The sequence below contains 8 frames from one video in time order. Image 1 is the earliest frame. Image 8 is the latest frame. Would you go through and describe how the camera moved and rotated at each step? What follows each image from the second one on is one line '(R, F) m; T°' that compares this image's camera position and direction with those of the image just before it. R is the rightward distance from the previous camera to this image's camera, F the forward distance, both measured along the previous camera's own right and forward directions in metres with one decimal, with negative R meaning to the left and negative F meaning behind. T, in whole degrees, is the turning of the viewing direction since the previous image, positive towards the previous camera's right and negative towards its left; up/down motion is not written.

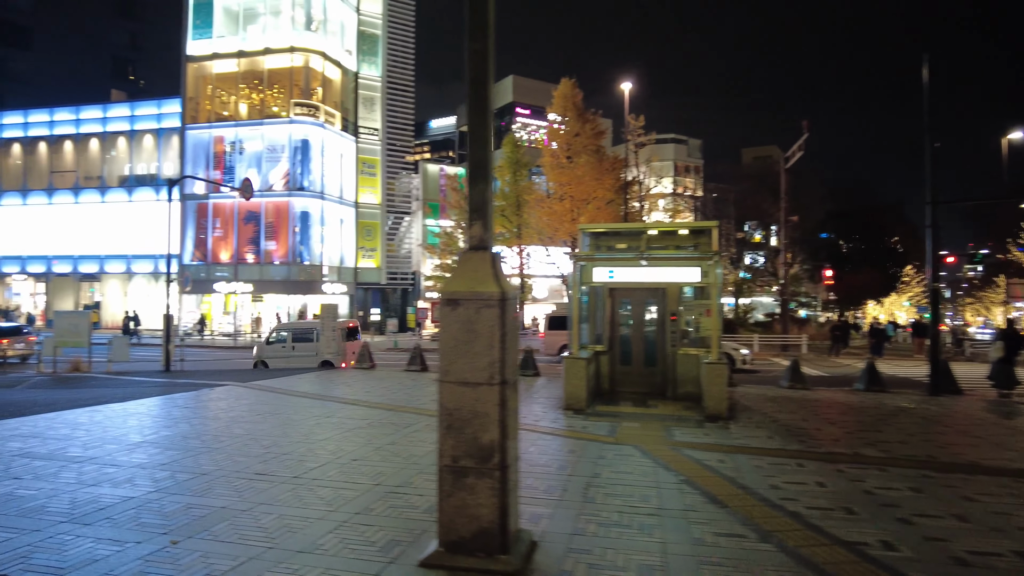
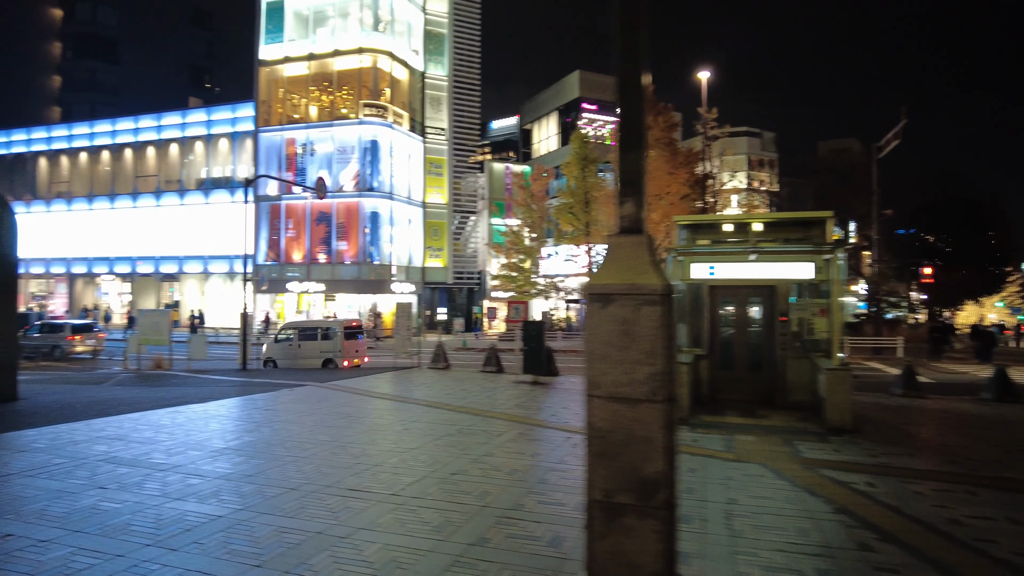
(-0.5, +0.7) m; -5°
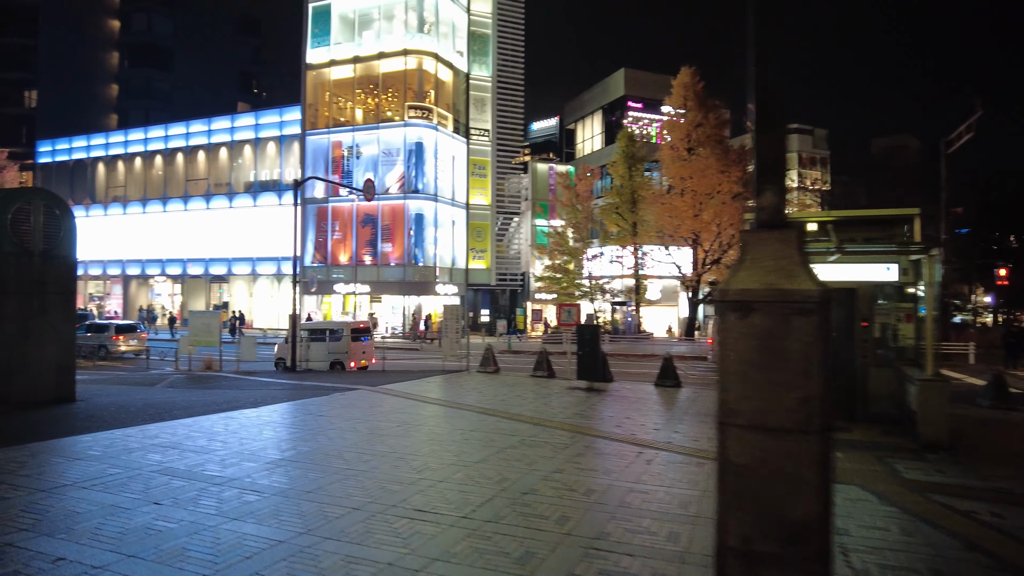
(-0.3, +0.5) m; -3°
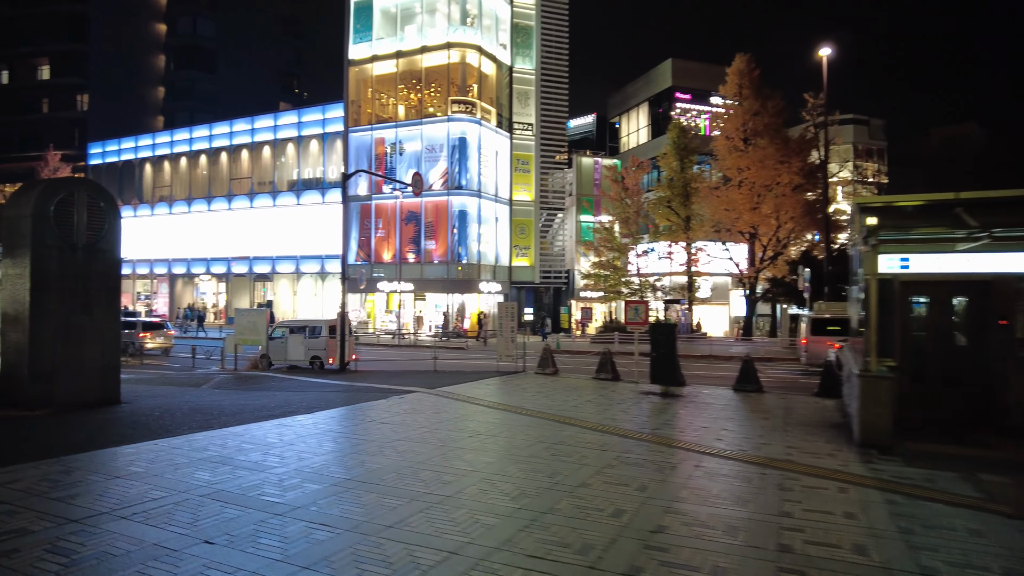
(-0.6, +1.0) m; -3°
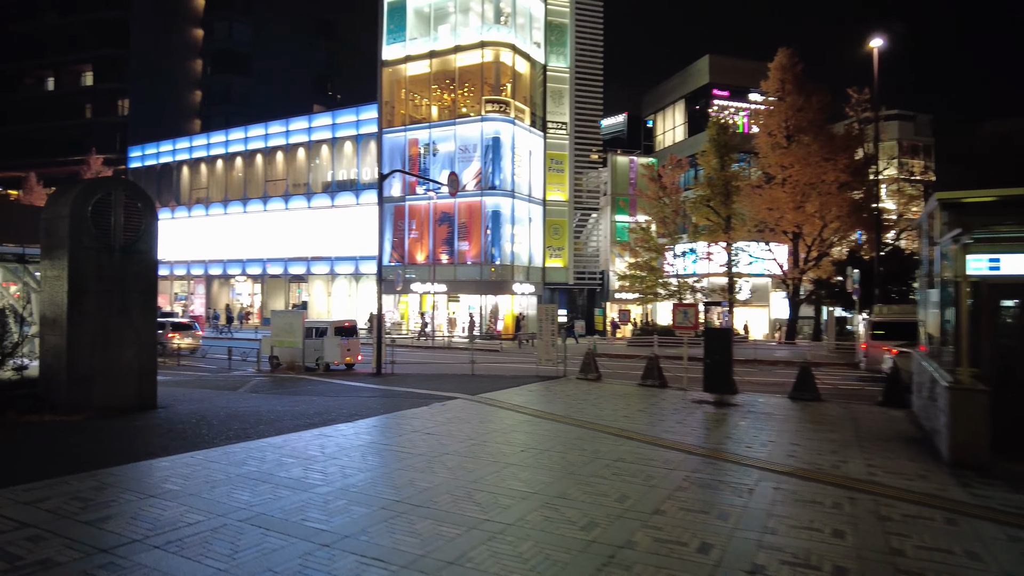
(-0.3, +0.5) m; -3°
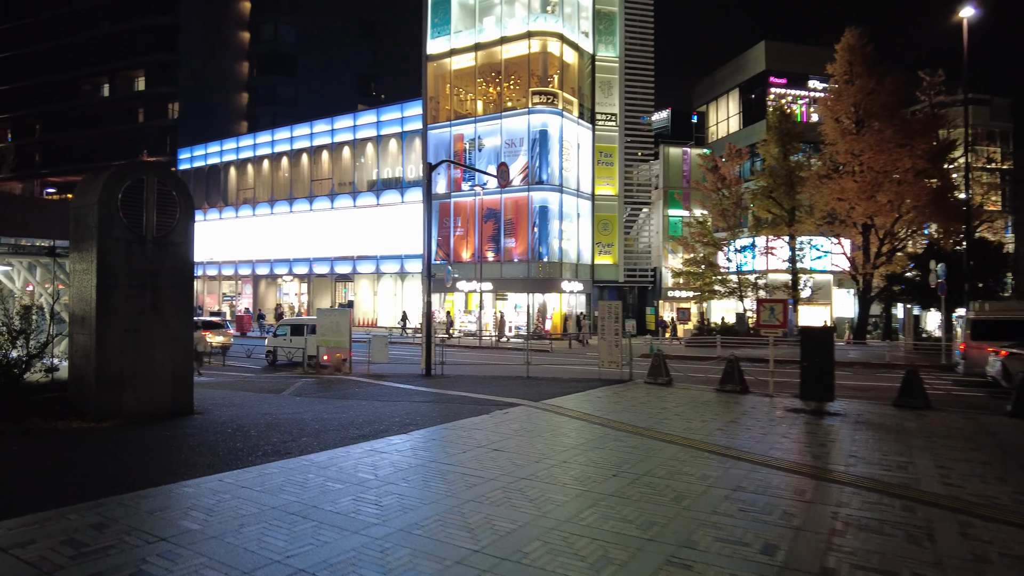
(-0.4, +1.3) m; -4°
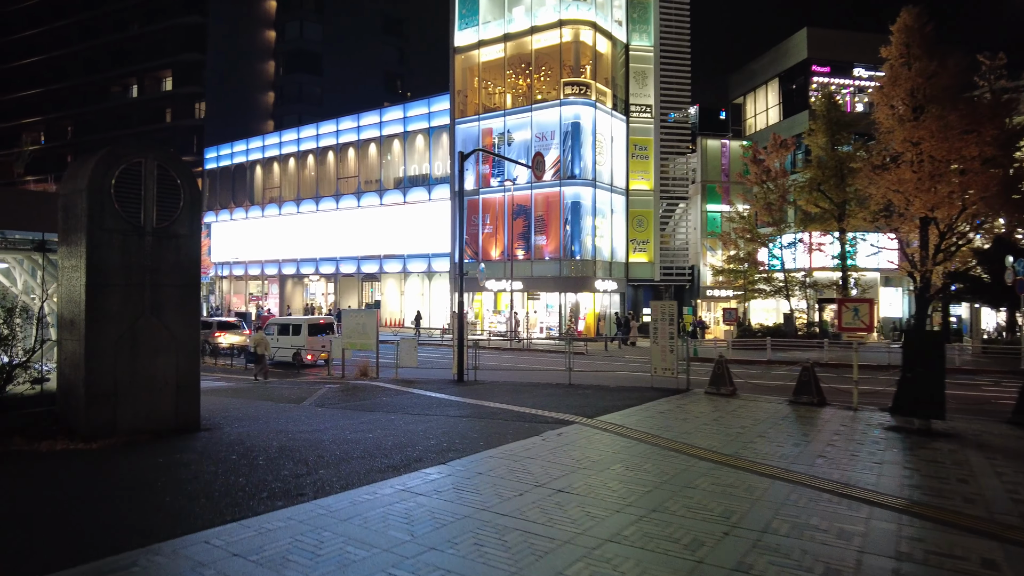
(-0.4, +1.4) m; -2°
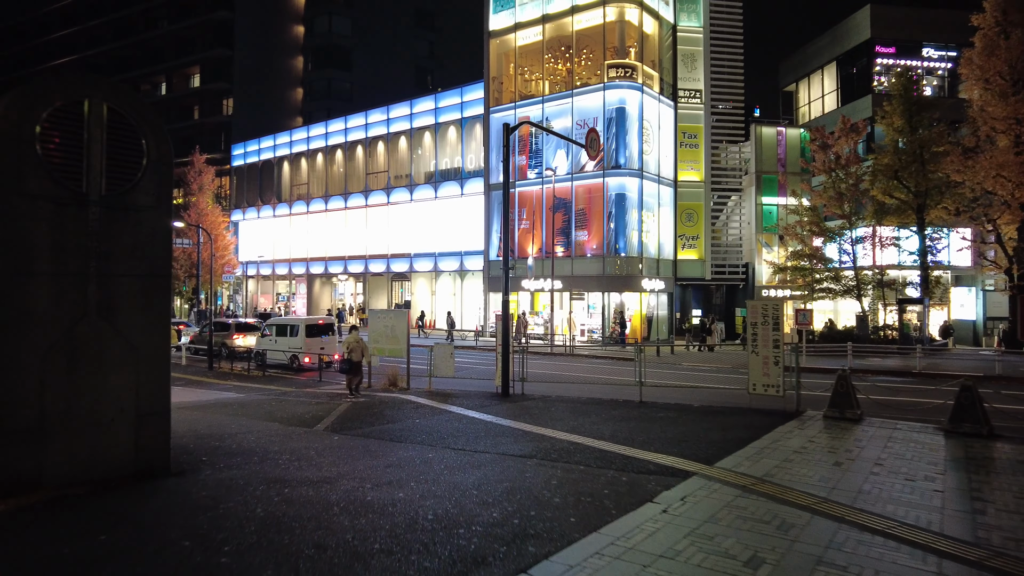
(-0.6, +2.6) m; -2°
